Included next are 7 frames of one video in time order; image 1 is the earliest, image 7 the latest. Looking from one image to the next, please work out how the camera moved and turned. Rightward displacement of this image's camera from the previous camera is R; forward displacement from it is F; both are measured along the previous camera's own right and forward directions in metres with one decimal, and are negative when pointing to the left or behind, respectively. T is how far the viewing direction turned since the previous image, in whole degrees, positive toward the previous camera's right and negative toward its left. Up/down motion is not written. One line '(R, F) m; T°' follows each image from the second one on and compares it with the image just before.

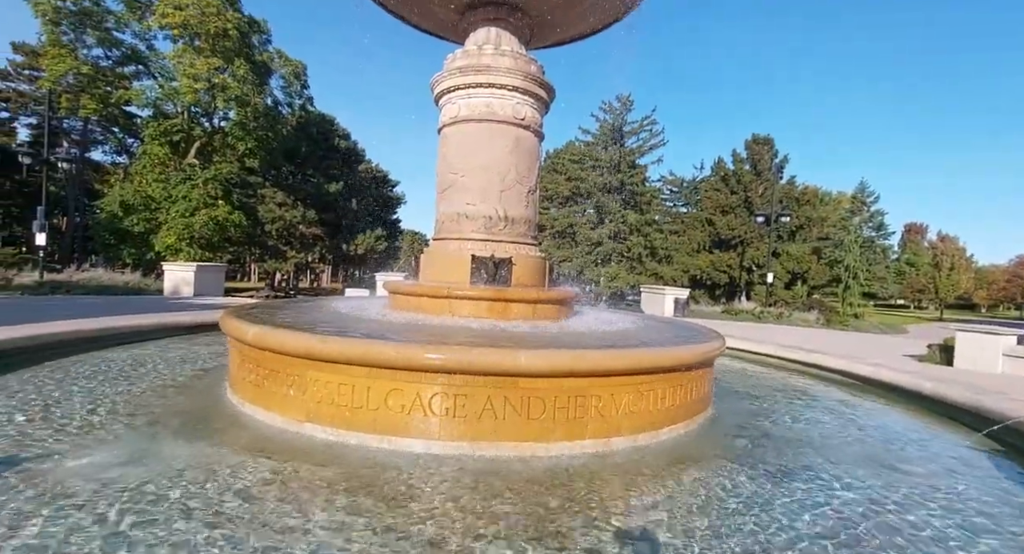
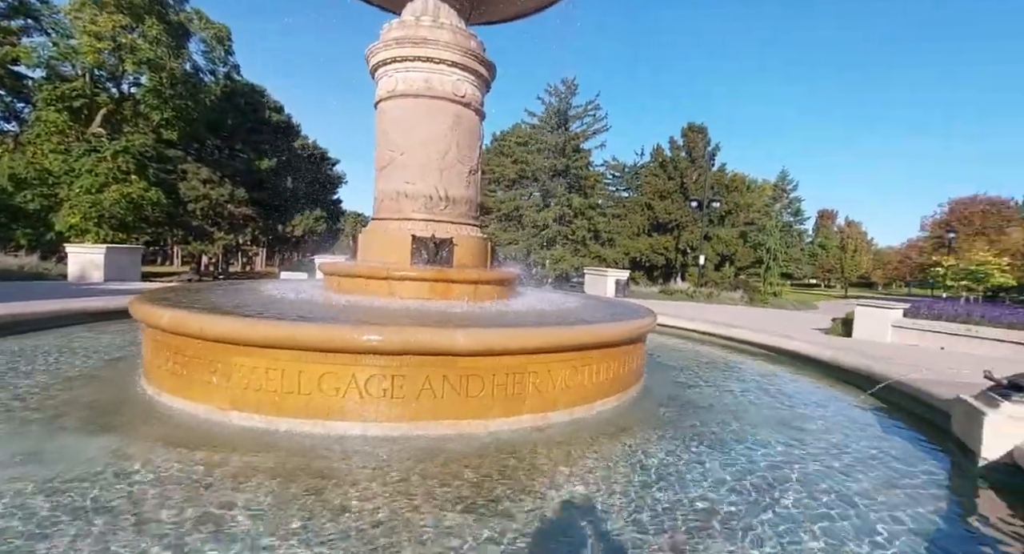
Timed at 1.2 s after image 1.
(-0.6, -0.2) m; +7°
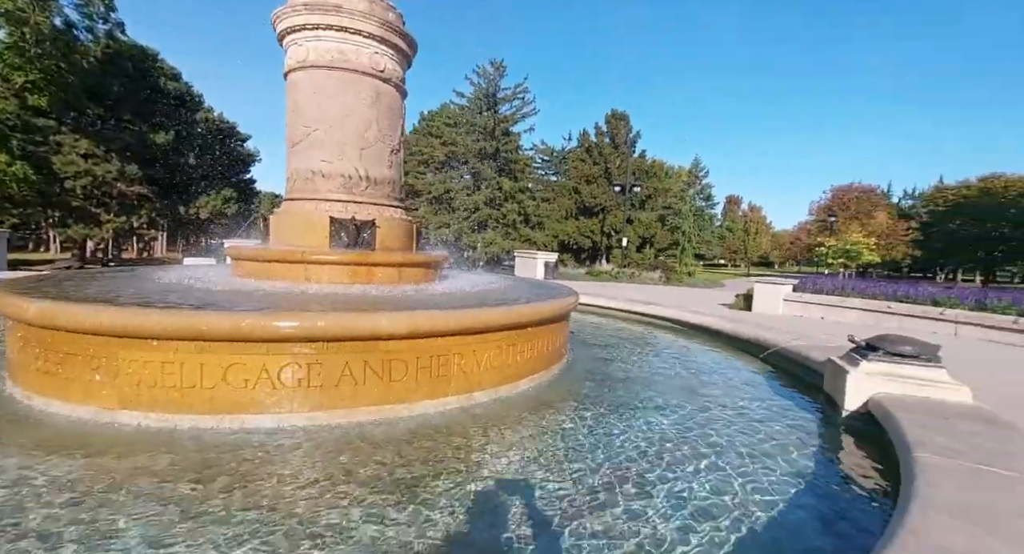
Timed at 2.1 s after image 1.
(+0.1, 0.0) m; +9°
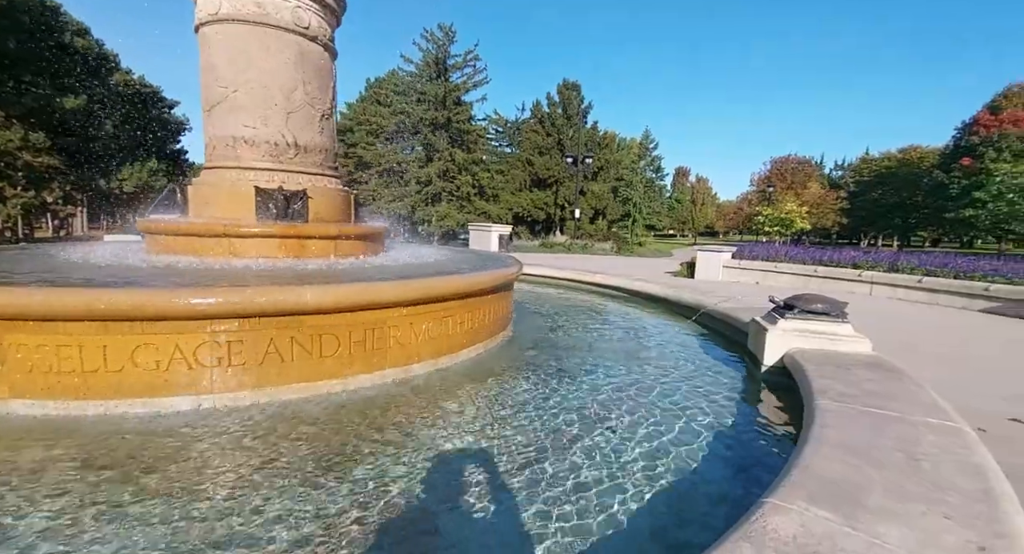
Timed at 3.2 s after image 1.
(+0.2, 0.0) m; +5°
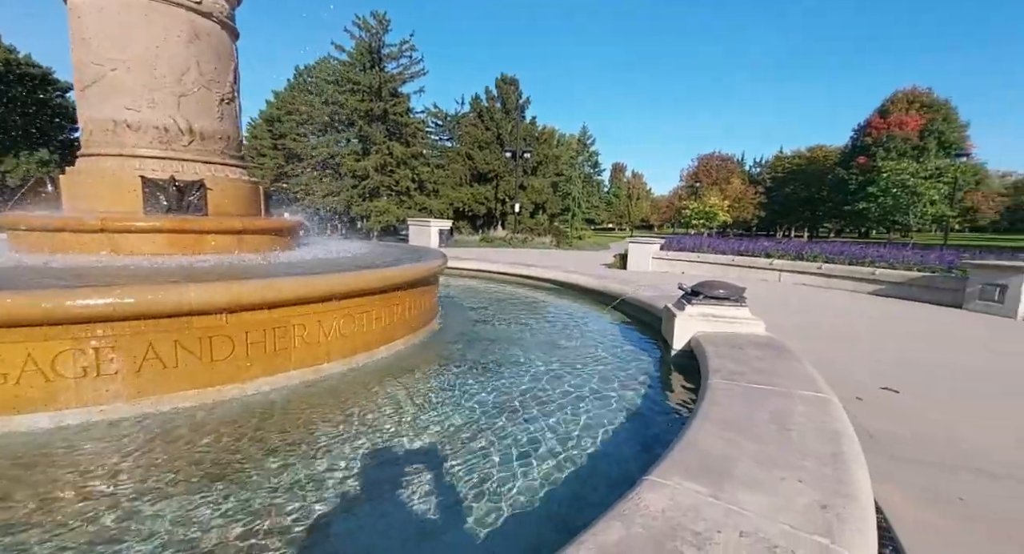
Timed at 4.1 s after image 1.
(+0.2, 0.0) m; +7°
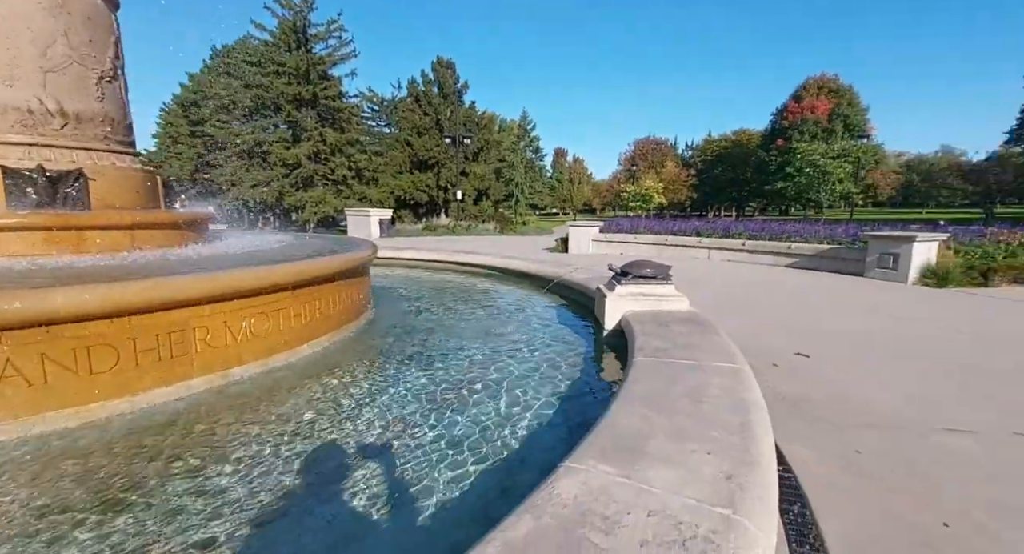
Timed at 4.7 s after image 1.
(+0.2, +0.1) m; +7°
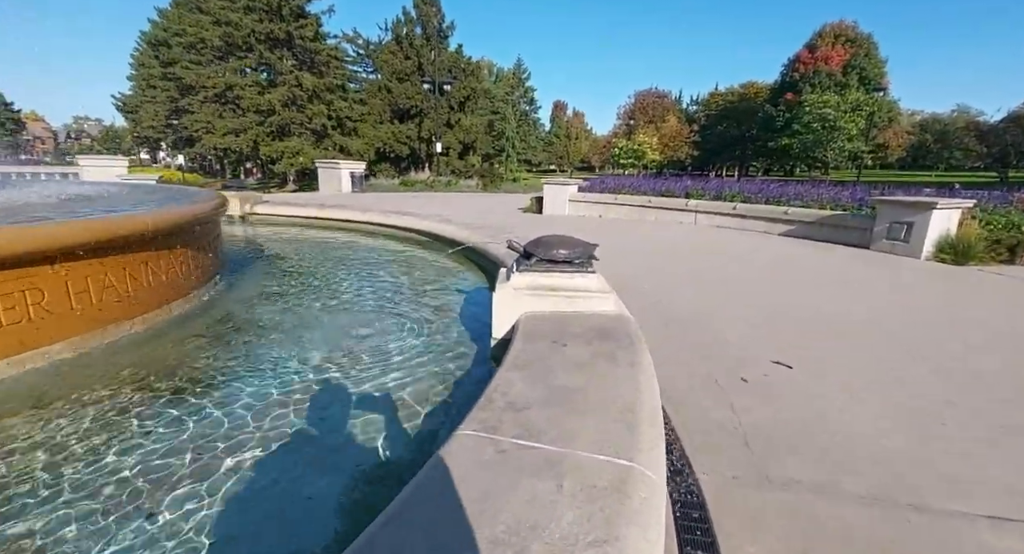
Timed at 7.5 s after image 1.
(+1.0, +1.4) m; 0°
